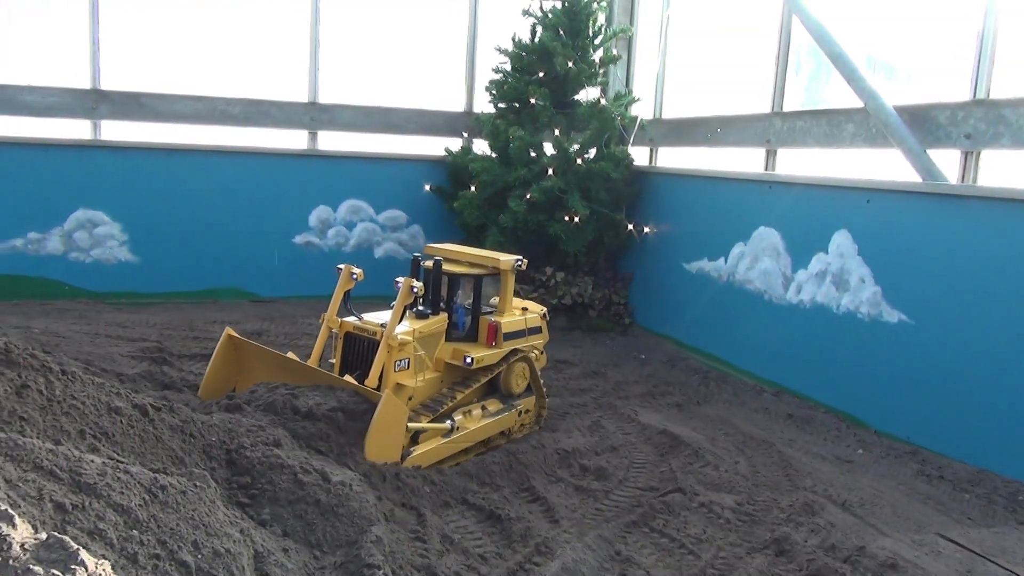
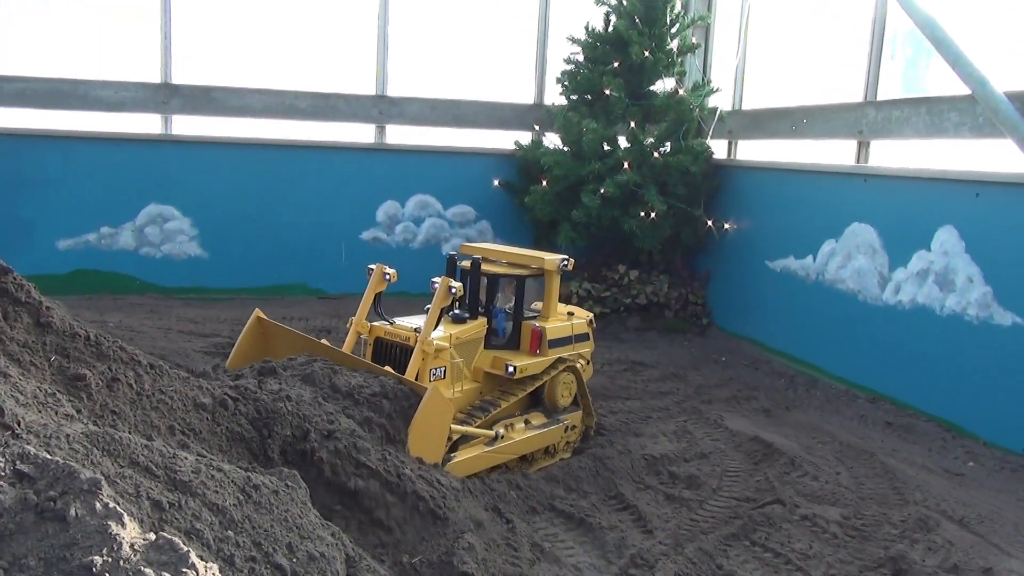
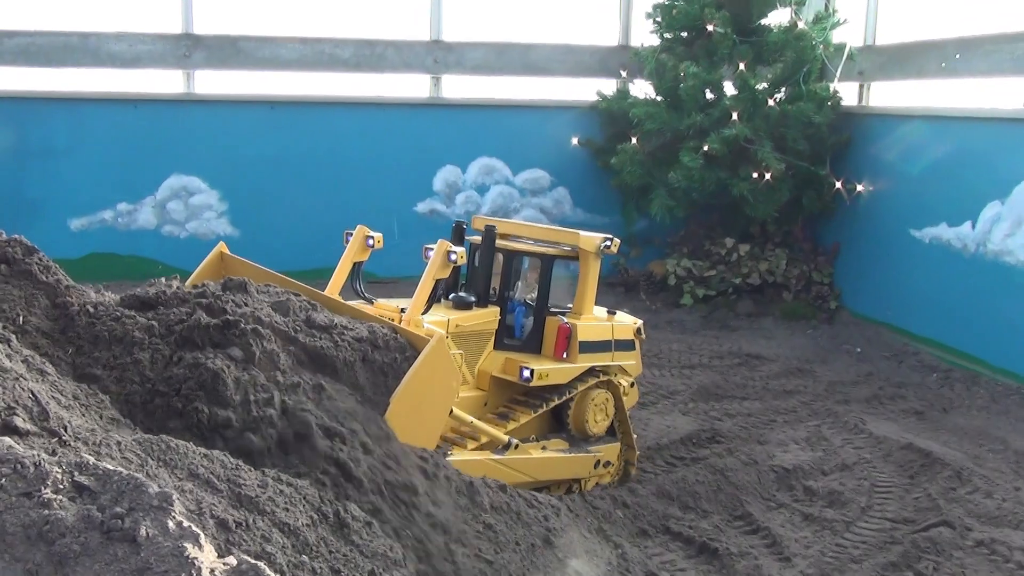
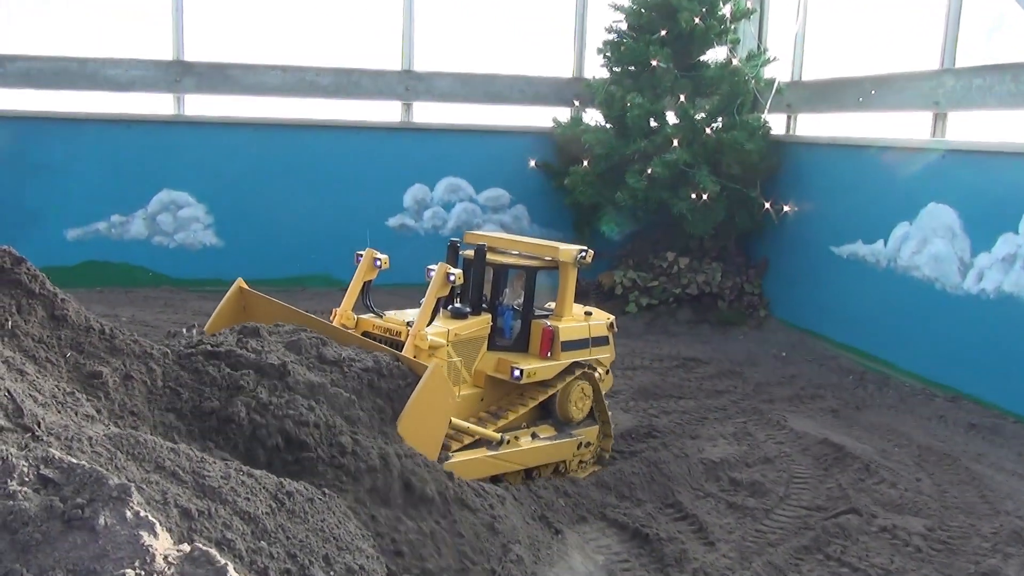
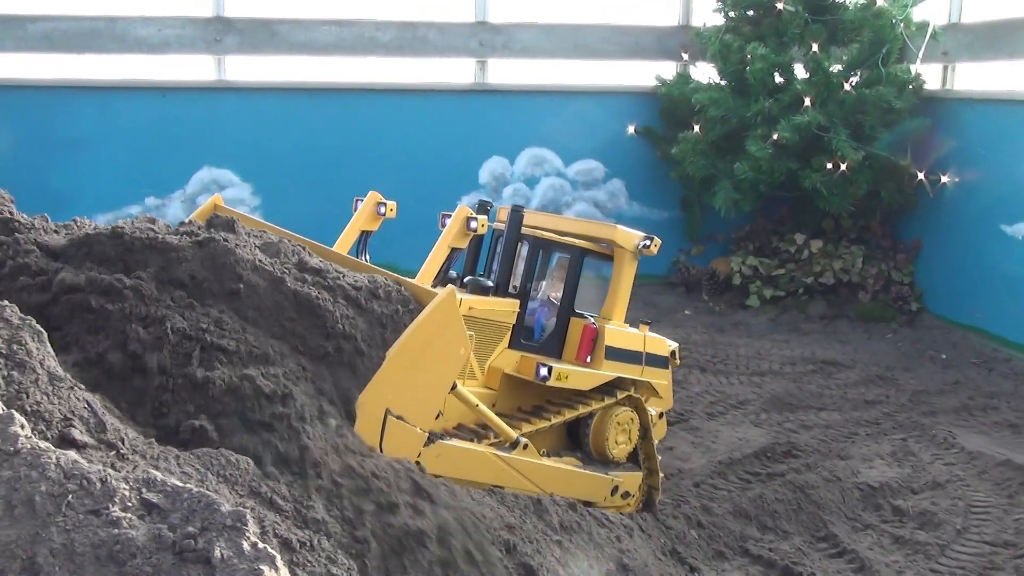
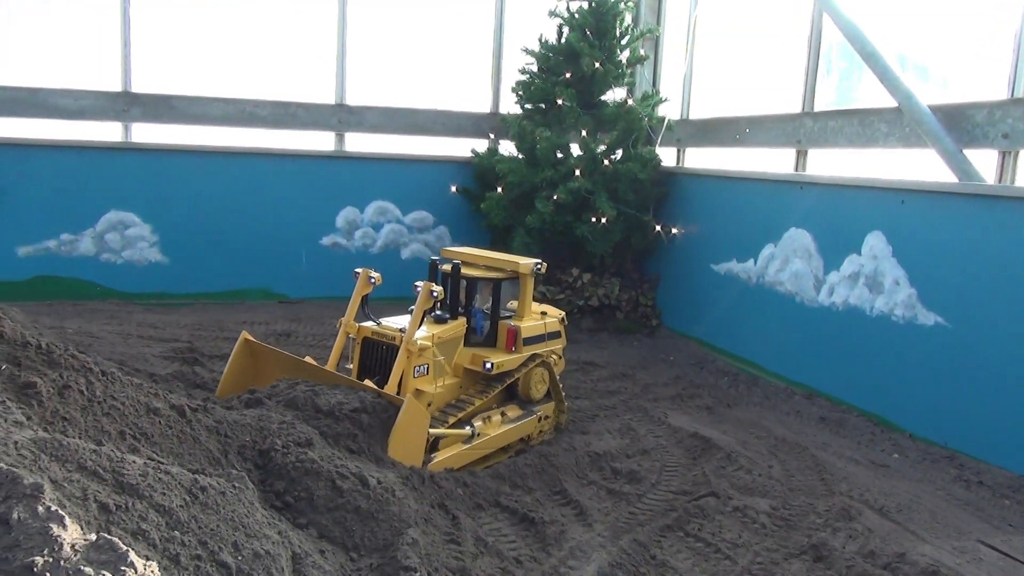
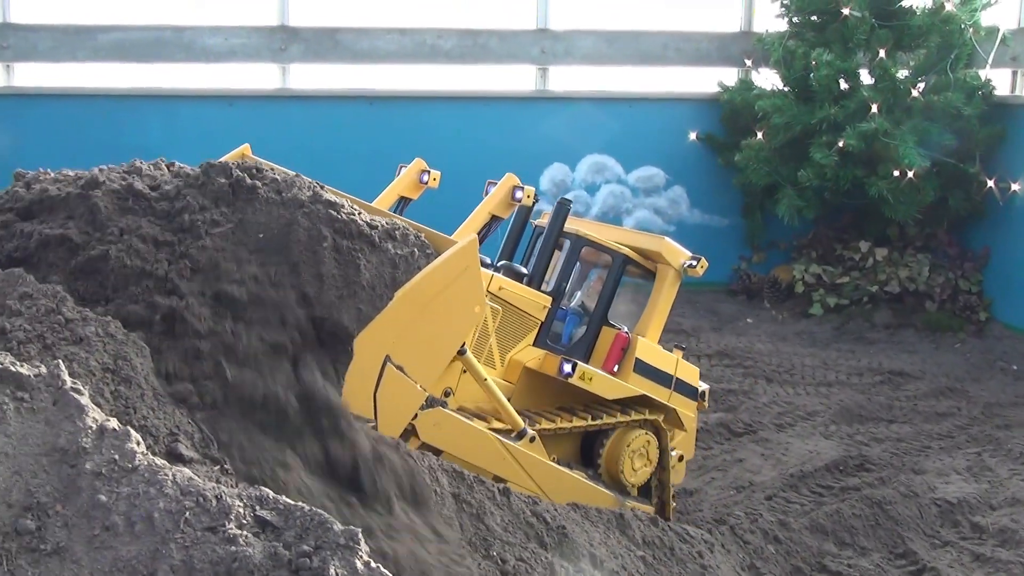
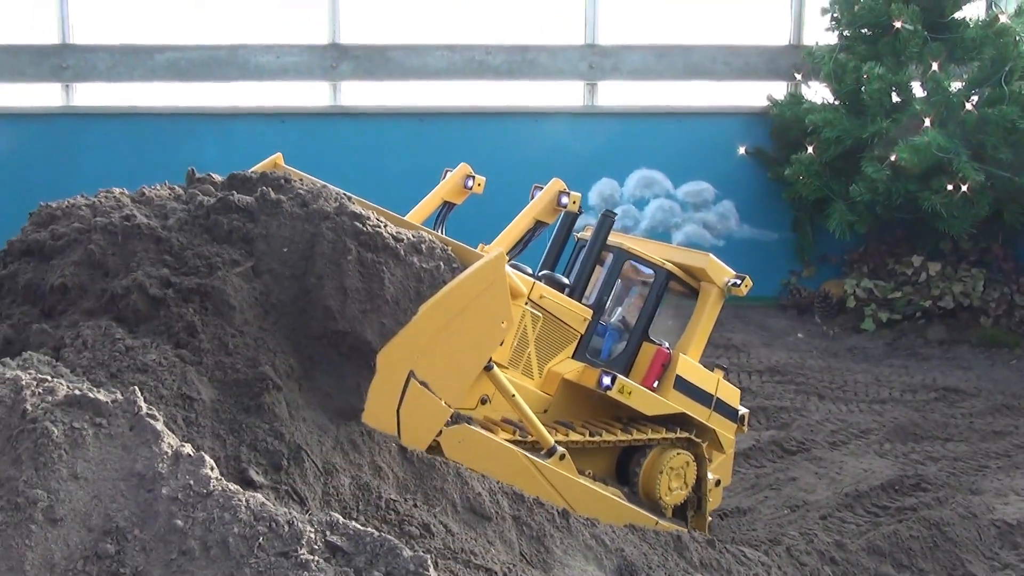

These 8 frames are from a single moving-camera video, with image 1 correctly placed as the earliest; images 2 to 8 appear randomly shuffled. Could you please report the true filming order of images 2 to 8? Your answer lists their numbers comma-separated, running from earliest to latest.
6, 2, 4, 3, 5, 7, 8
